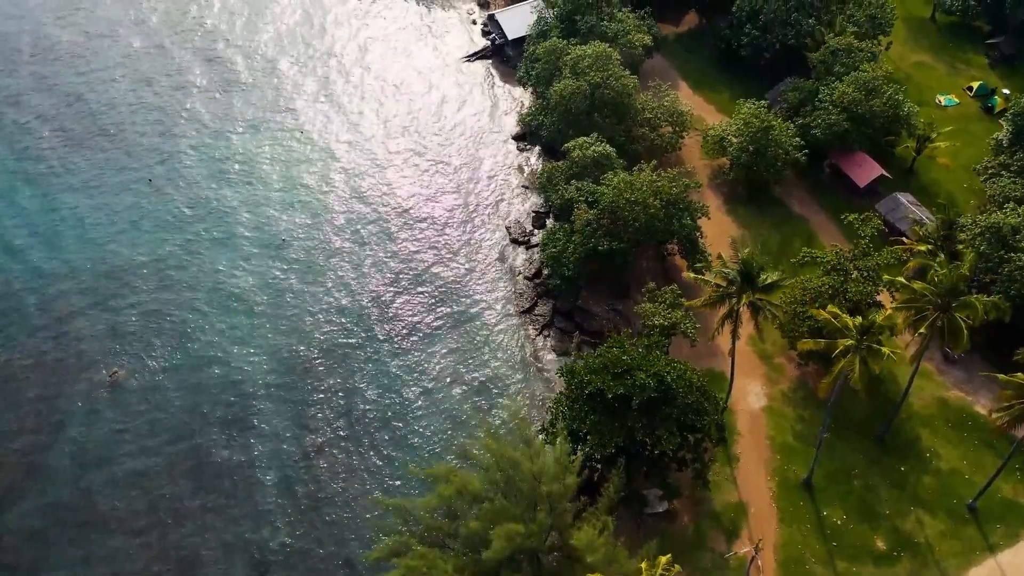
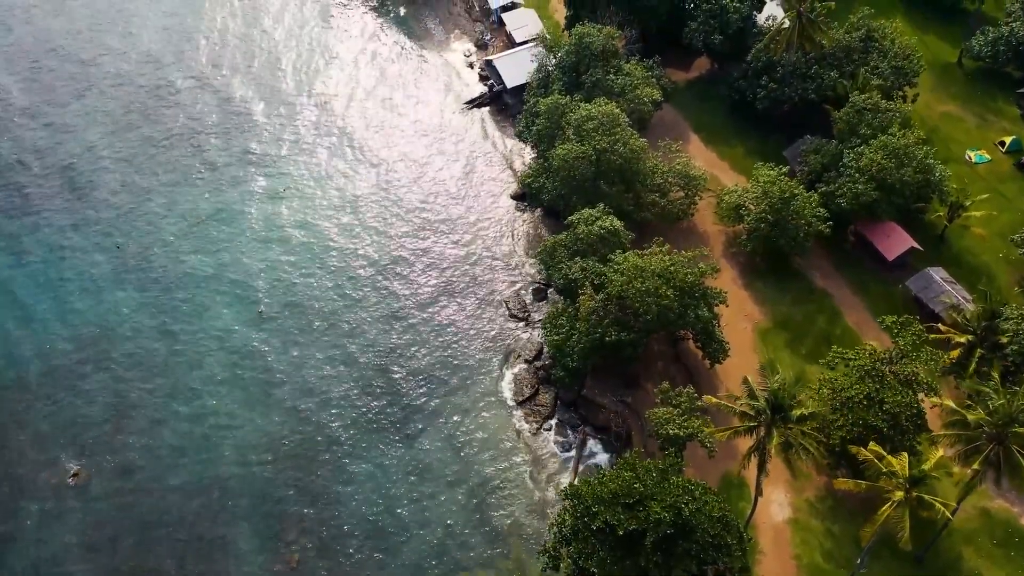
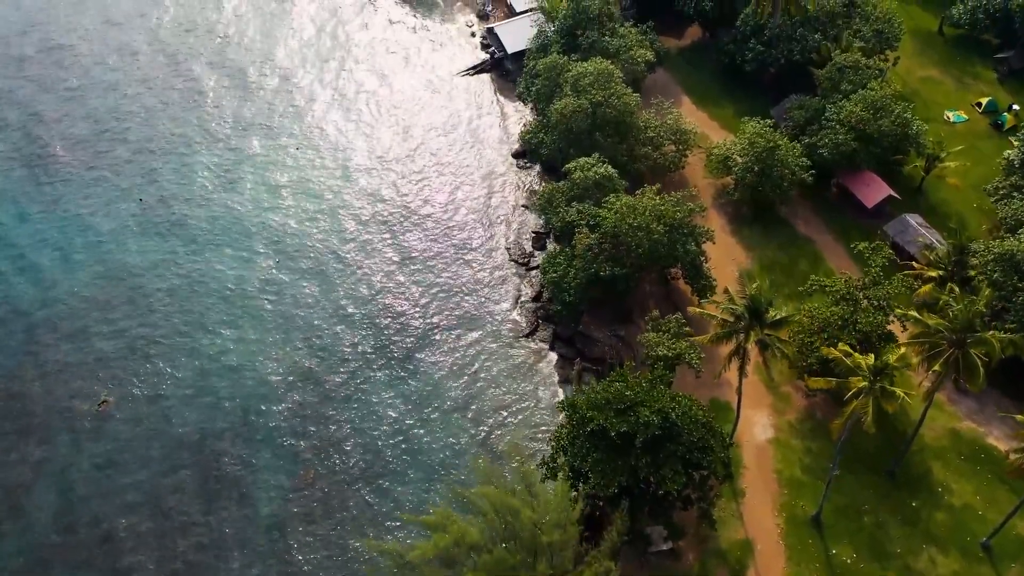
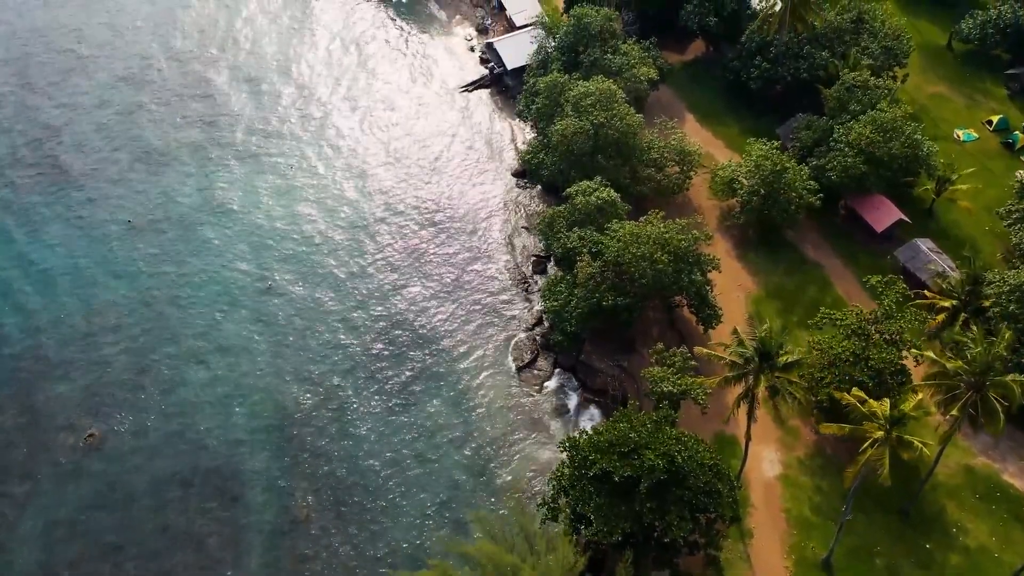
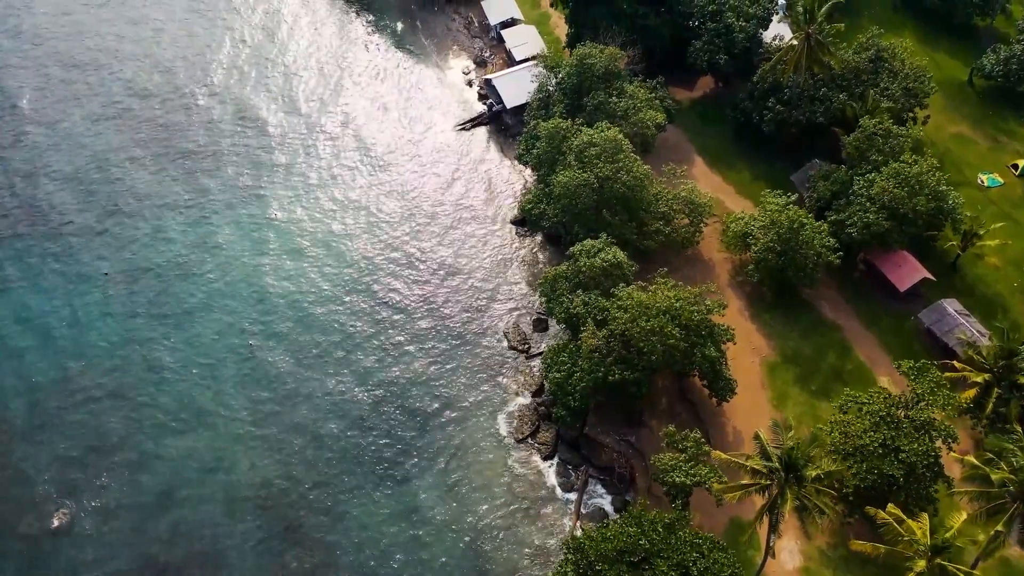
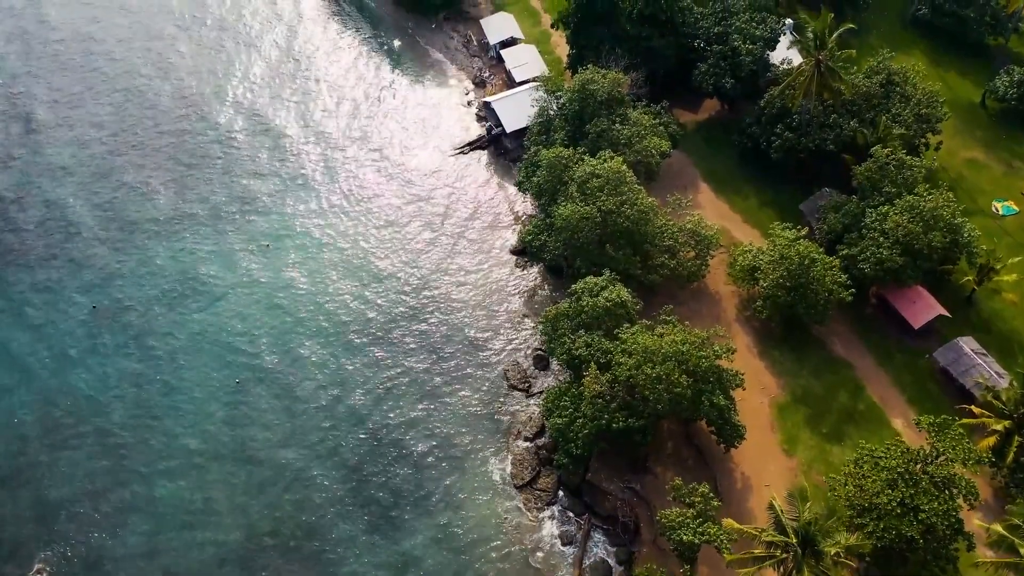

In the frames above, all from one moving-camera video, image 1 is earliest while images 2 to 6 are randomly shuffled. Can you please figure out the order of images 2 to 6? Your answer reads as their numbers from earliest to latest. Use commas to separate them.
3, 4, 2, 5, 6
